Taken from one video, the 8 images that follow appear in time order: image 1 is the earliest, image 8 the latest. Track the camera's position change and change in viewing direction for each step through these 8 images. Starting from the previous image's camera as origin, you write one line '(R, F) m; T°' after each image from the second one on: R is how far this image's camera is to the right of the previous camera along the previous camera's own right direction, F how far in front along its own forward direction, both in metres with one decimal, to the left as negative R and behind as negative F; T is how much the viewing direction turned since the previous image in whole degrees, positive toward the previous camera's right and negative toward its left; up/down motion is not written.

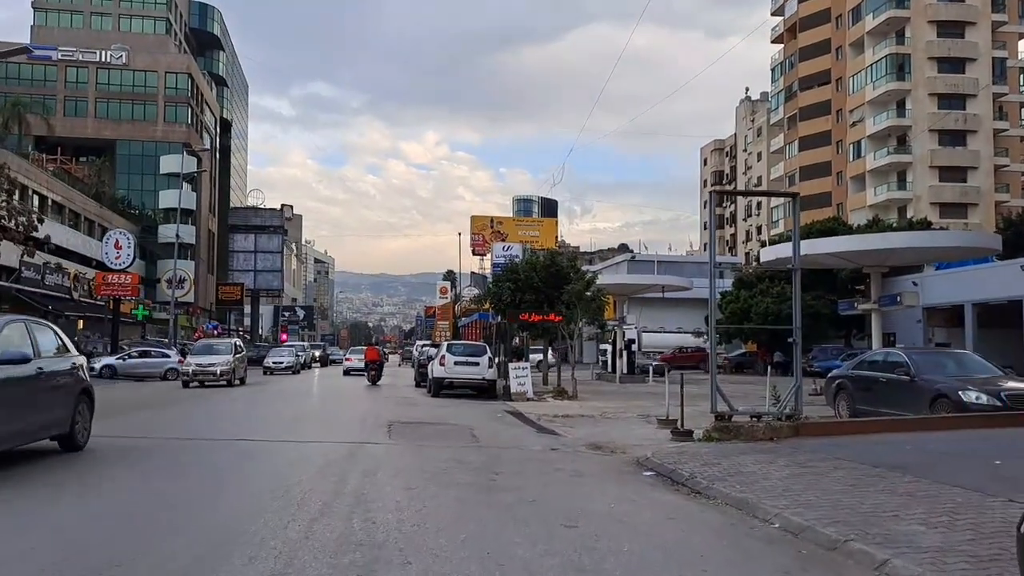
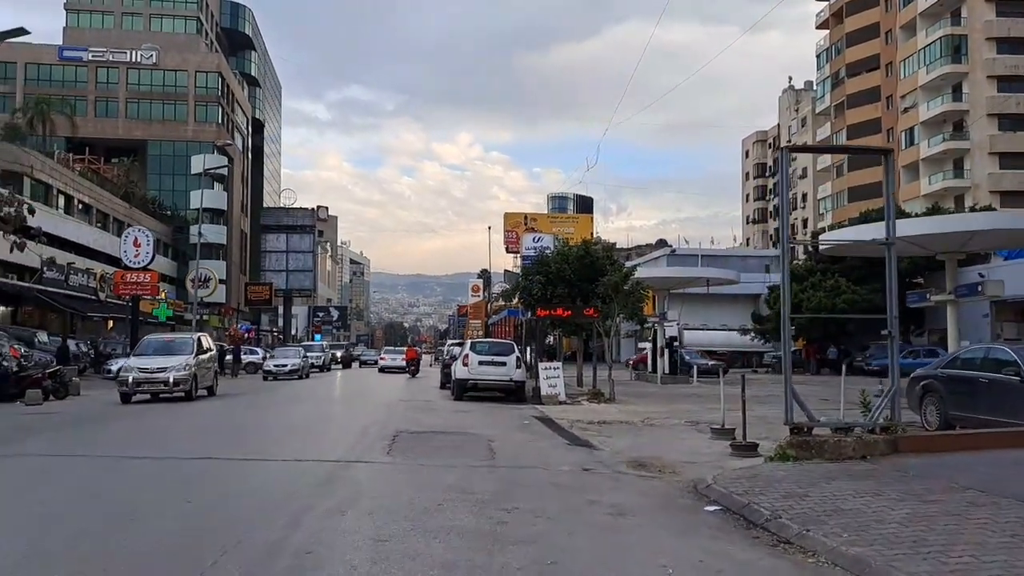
(+0.2, +2.6) m; -2°
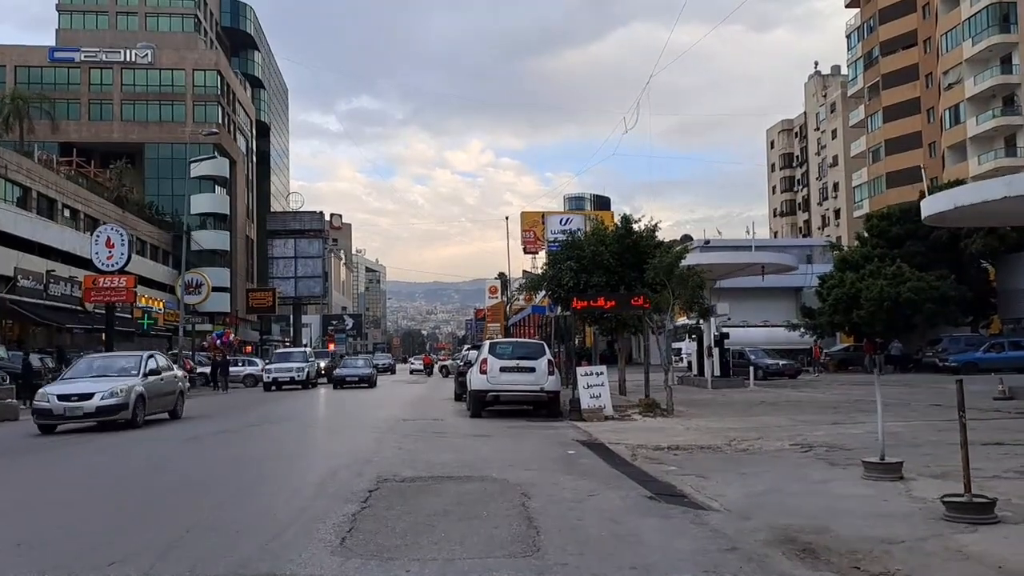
(-0.2, +5.6) m; -1°
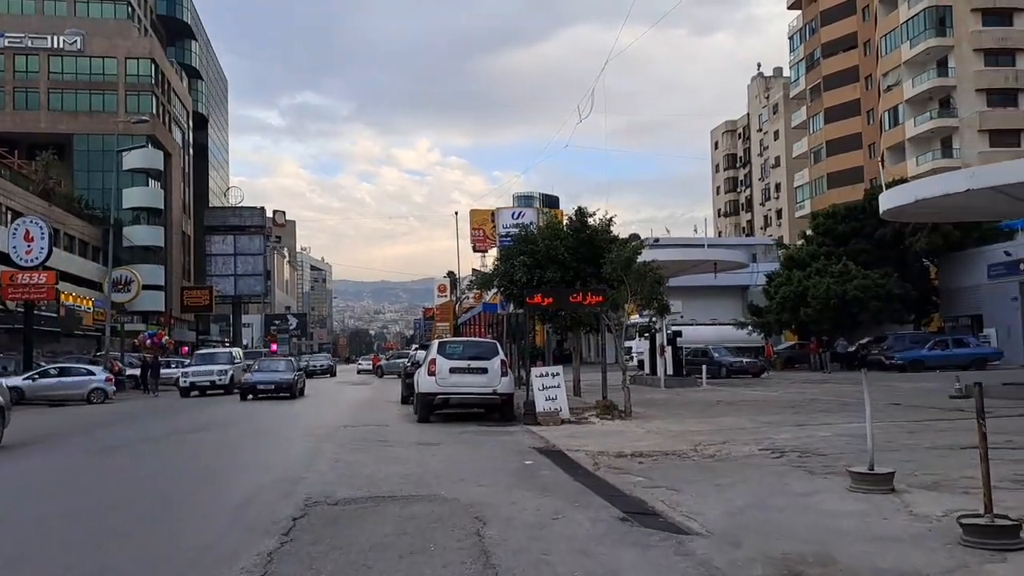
(-0.1, +1.2) m; +3°
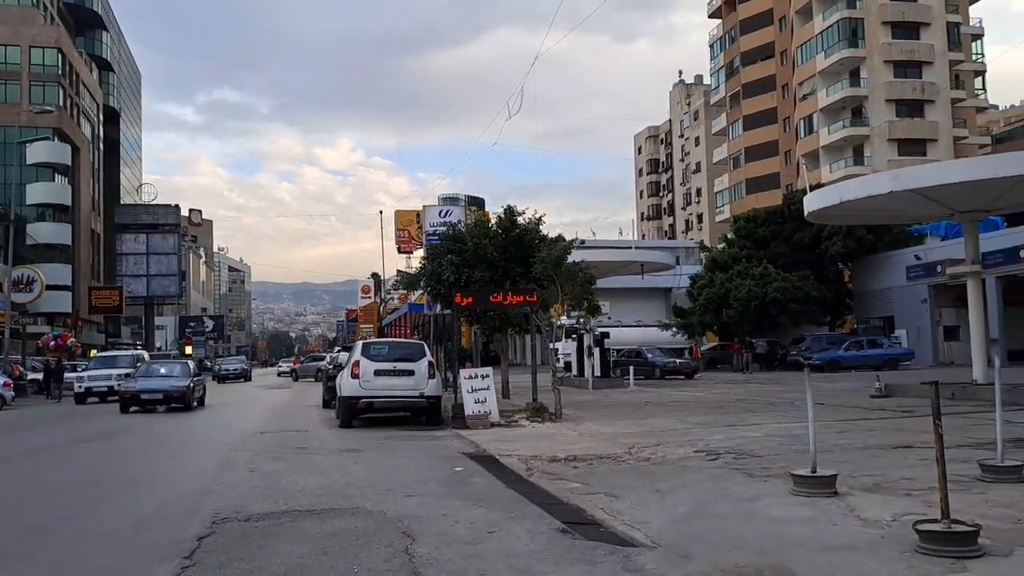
(-0.1, +0.6) m; +5°
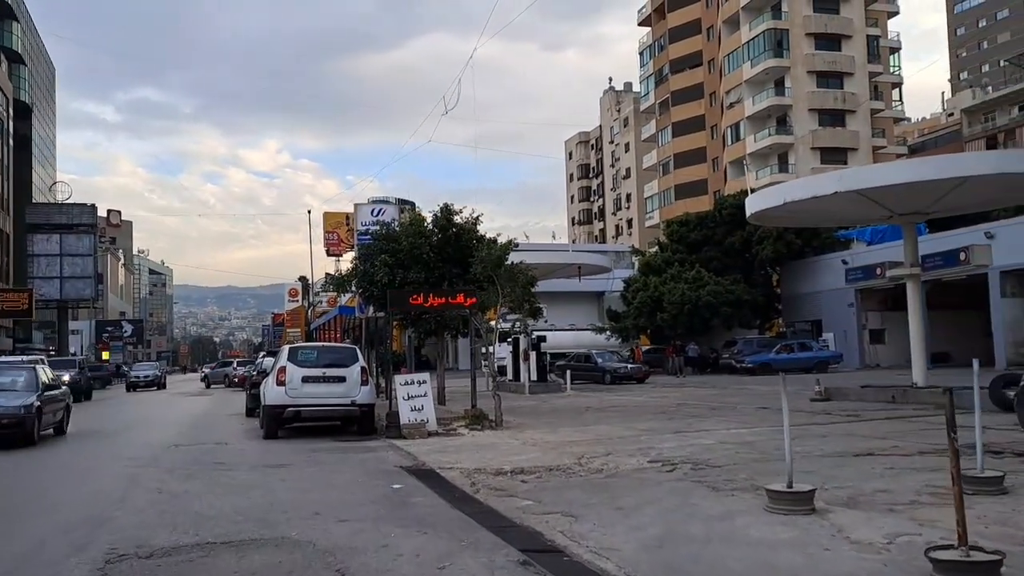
(-0.2, +1.0) m; +4°
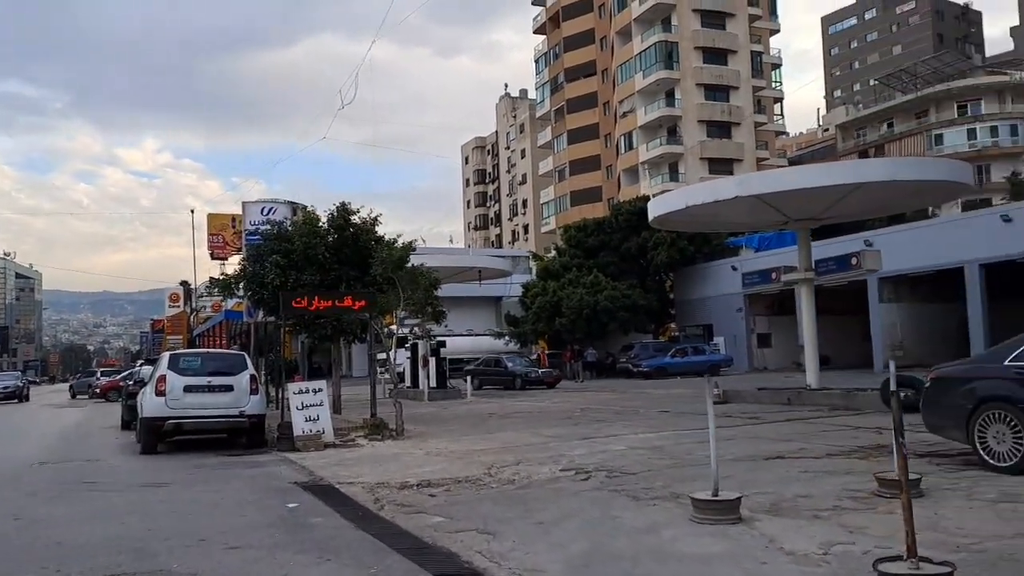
(-0.2, +0.6) m; +7°
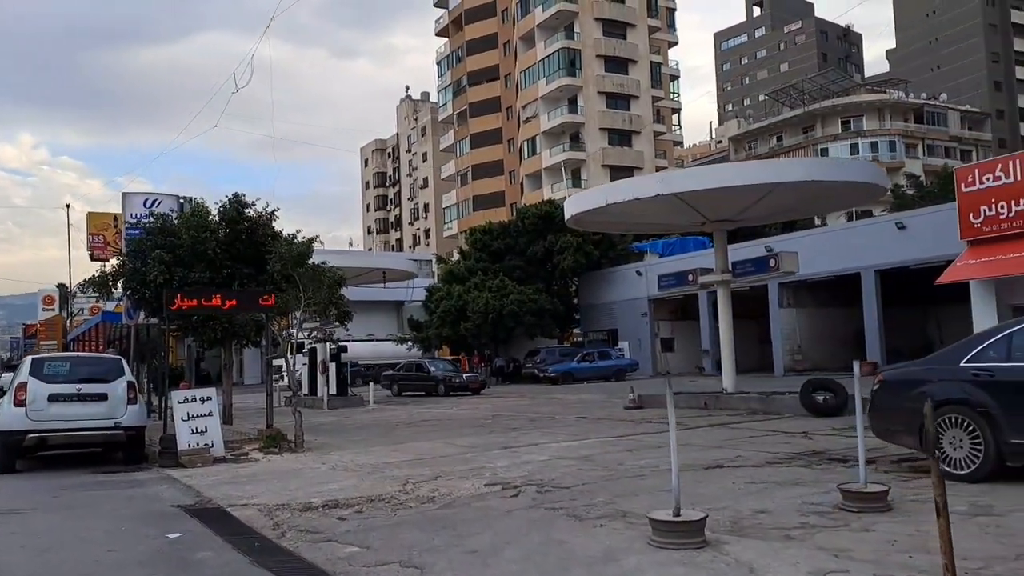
(-0.3, +1.3) m; +6°
